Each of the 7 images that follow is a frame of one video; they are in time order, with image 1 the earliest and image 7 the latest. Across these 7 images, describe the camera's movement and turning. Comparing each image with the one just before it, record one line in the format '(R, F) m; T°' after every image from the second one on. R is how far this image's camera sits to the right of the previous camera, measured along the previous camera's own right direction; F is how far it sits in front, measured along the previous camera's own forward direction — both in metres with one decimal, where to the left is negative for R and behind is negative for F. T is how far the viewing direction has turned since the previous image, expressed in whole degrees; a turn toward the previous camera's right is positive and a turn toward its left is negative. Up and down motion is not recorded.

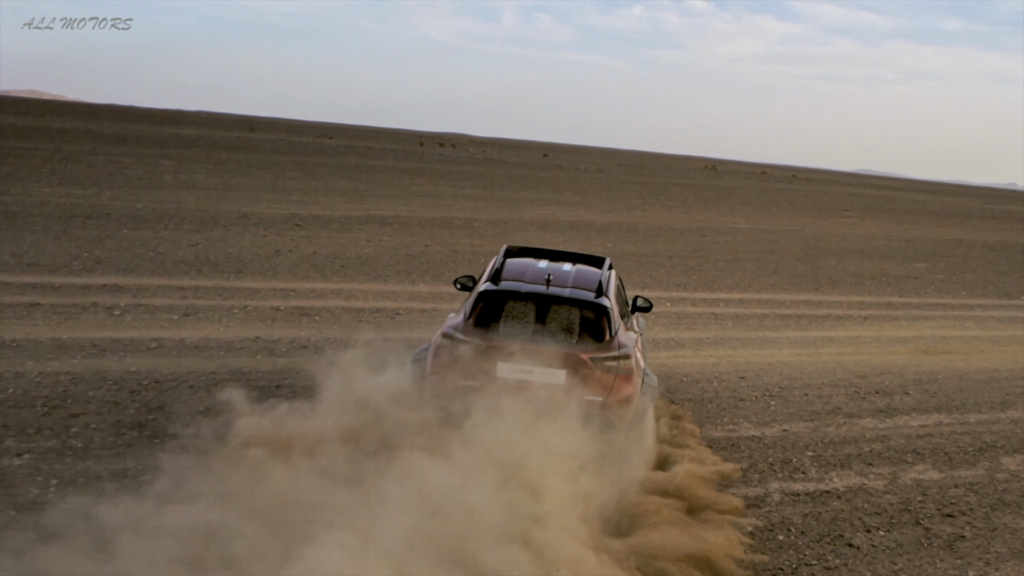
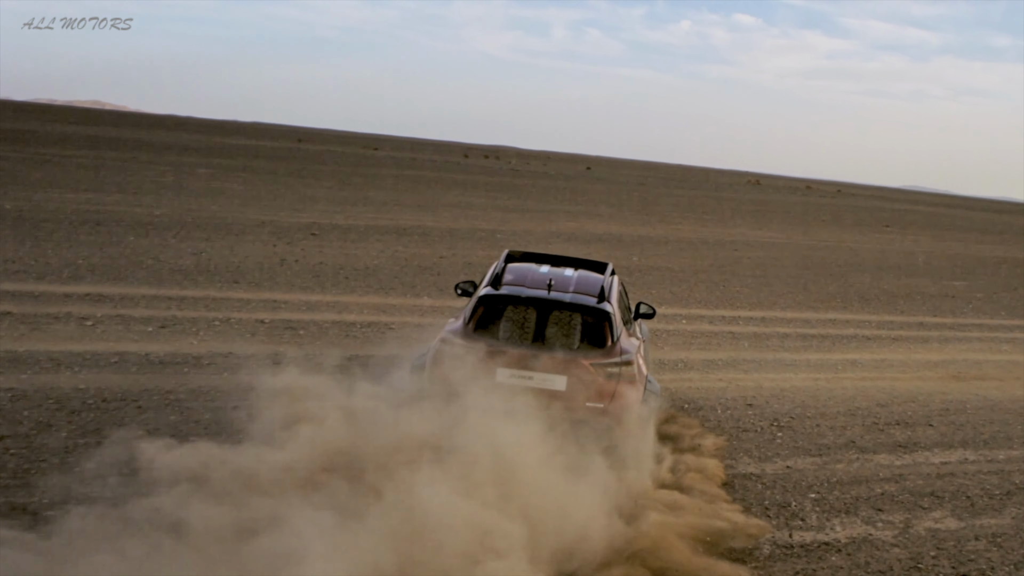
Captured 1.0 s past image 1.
(+0.4, +0.8) m; -2°
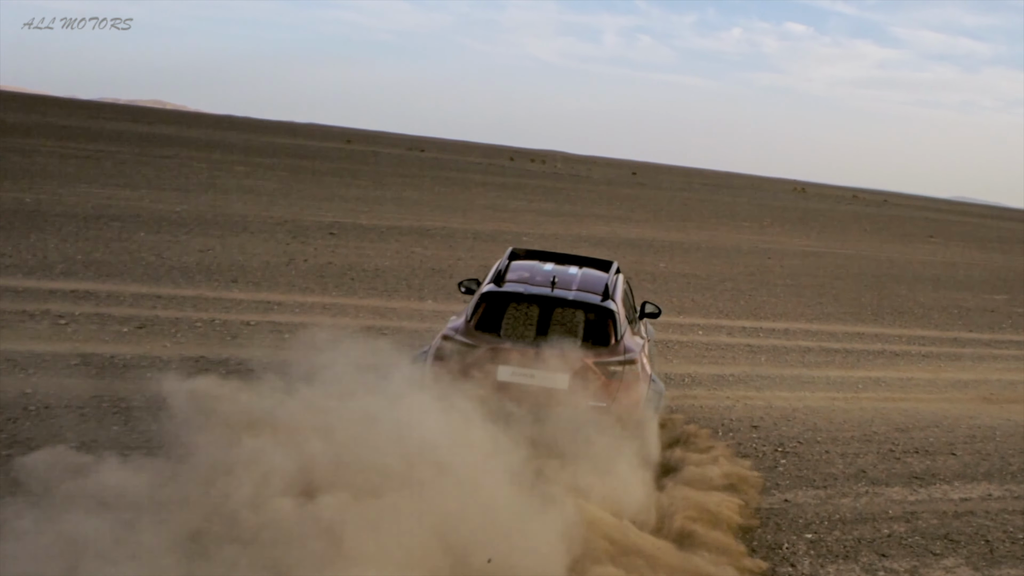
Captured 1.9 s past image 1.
(+0.4, +0.7) m; -2°
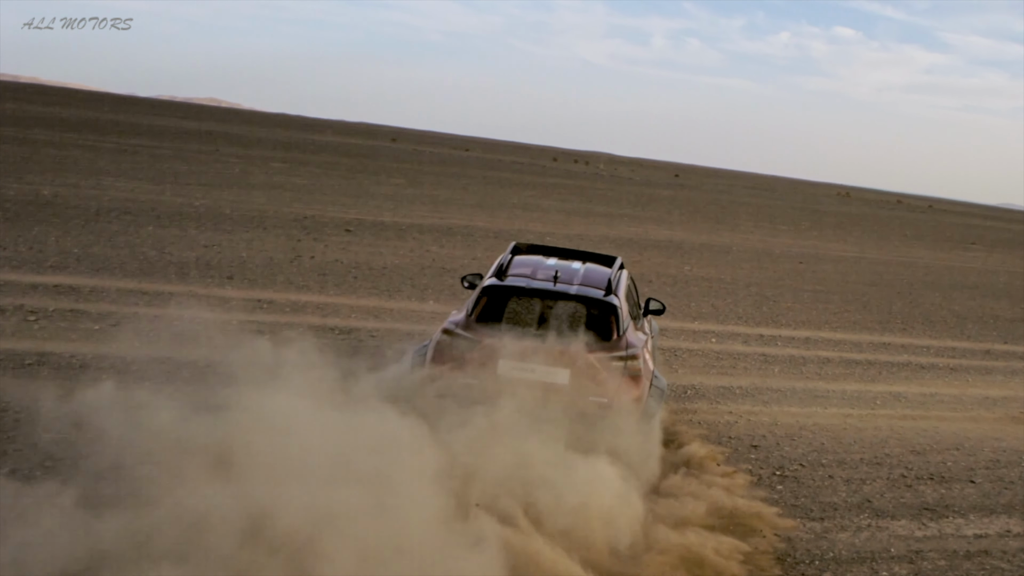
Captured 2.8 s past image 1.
(+0.4, +0.6) m; -2°
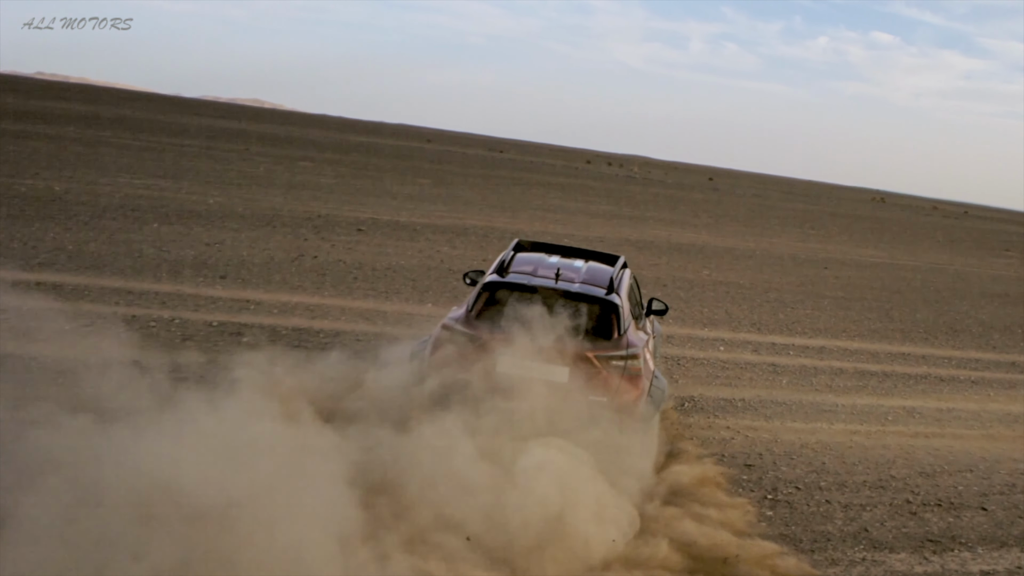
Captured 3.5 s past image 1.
(+0.3, +0.5) m; -1°
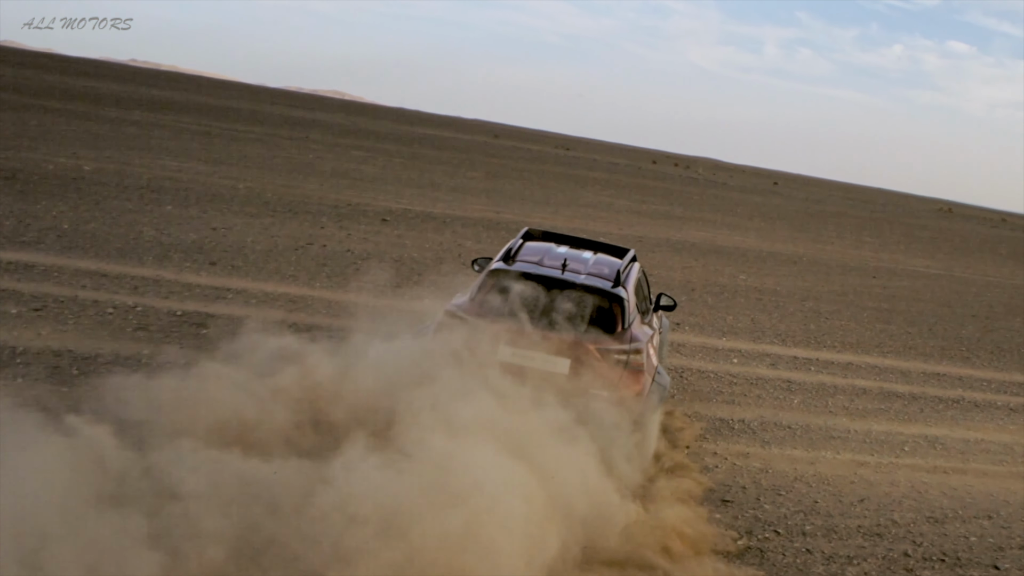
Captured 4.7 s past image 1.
(+0.5, +0.9) m; -3°
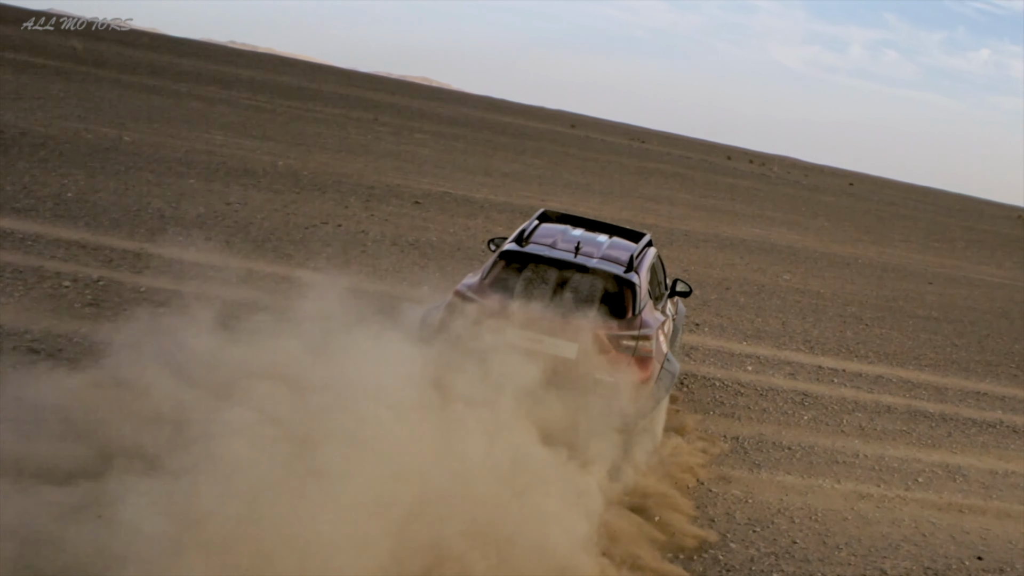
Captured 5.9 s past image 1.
(+0.5, +0.8) m; -3°
